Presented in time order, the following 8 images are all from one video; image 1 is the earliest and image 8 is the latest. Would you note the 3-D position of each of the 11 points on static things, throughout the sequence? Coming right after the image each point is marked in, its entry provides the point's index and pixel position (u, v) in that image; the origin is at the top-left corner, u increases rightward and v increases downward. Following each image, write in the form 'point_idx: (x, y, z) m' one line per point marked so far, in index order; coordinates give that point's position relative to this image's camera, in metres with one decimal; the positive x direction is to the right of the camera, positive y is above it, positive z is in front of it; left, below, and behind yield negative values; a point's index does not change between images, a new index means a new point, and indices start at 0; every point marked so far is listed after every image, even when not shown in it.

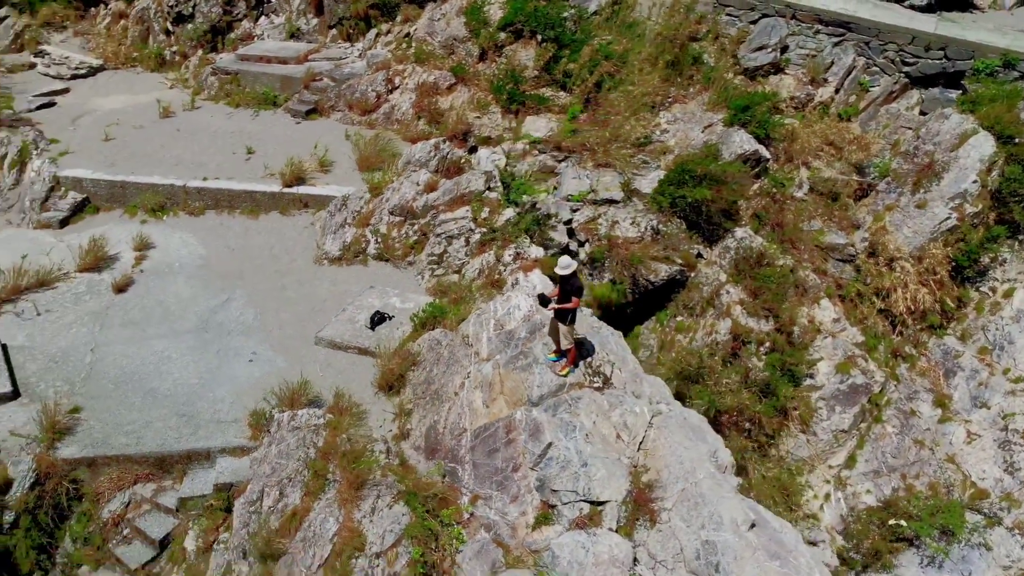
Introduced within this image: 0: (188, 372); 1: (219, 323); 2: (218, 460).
0: (-2.5, -0.6, +7.0) m
1: (-2.5, -0.3, +7.6) m
2: (-2.0, -1.2, +6.2) m
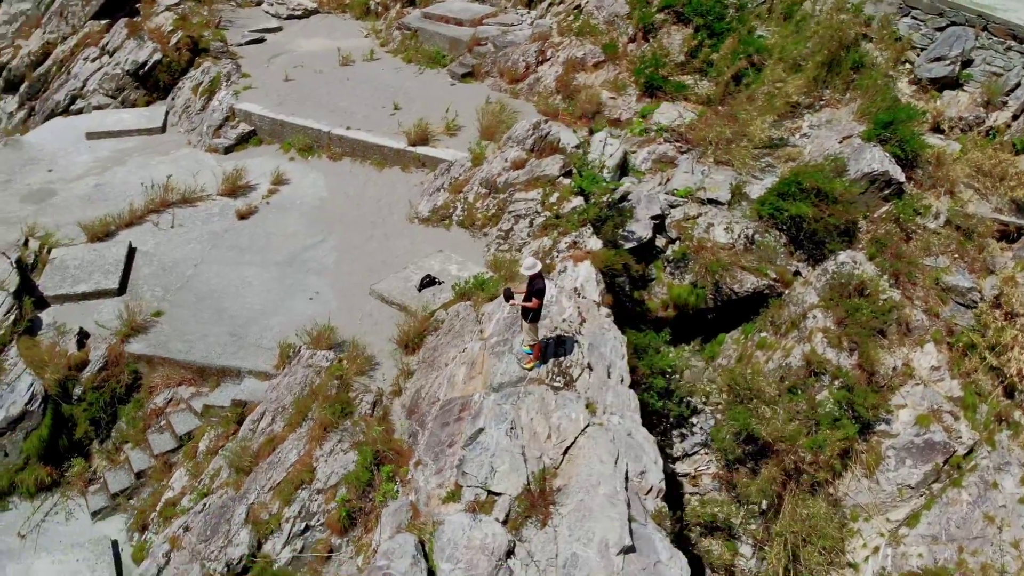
0: (-2.2, -0.1, +8.0) m
1: (-2.0, +0.2, +8.6) m
2: (-2.1, -0.7, +7.1) m
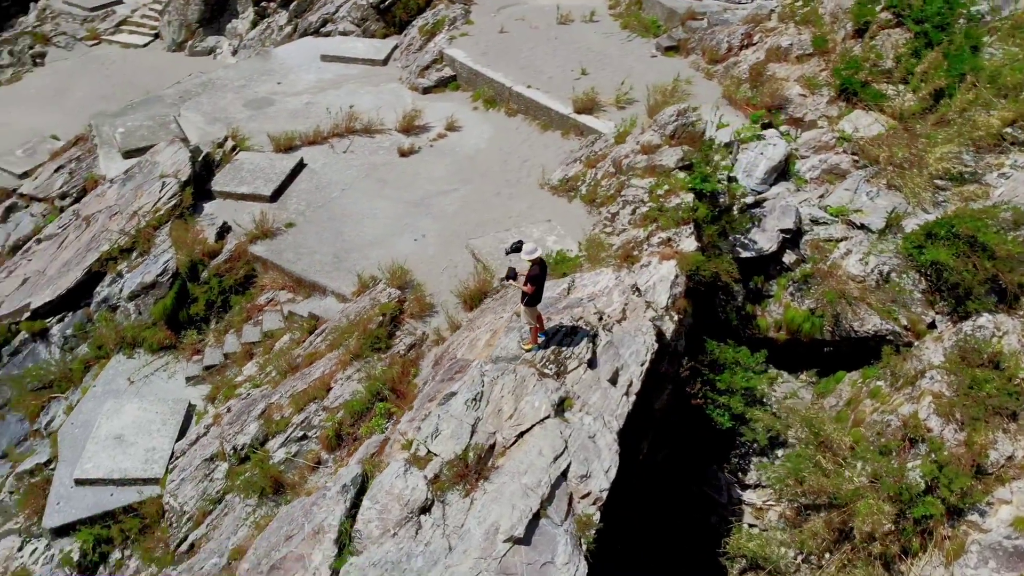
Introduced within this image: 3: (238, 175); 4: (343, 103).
0: (-1.3, +0.6, +8.8) m
1: (-0.8, +0.8, +9.2) m
2: (-1.6, -0.1, +7.9) m
3: (-2.8, +1.1, +9.4) m
4: (-2.0, +2.1, +10.9) m
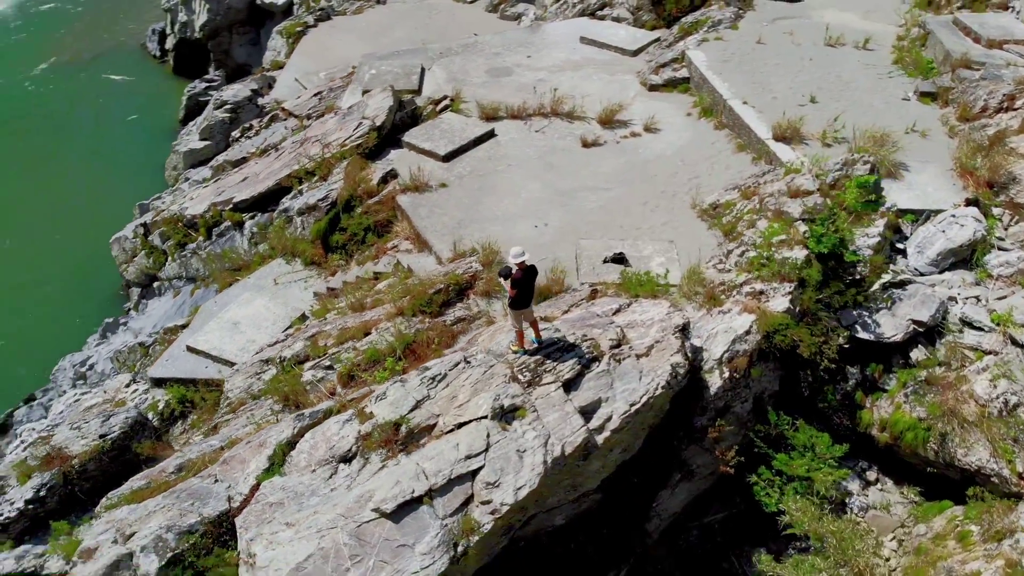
0: (0.0, +0.8, +9.1) m
1: (+0.6, +0.9, +9.3) m
2: (-0.8, +0.3, +8.5) m
3: (-0.9, +1.8, +10.3) m
4: (+0.7, +2.4, +11.2) m
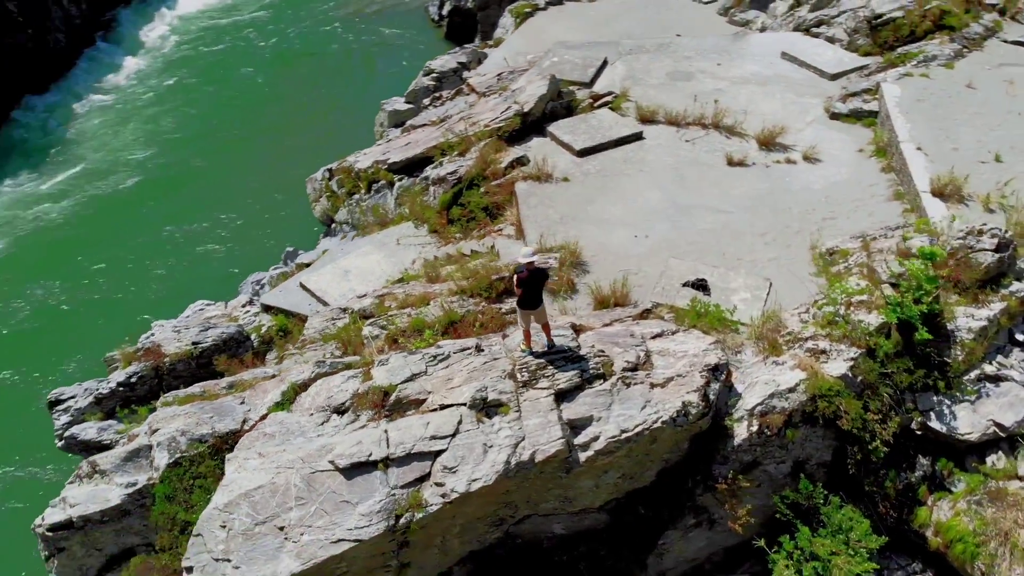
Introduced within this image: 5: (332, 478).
0: (+1.1, +0.7, +9.0) m
1: (+1.8, +0.7, +8.9) m
2: (+0.1, +0.4, +8.6) m
3: (+0.7, +1.8, +10.3) m
4: (+2.6, +2.1, +10.8) m
5: (-1.1, -1.2, +5.8) m
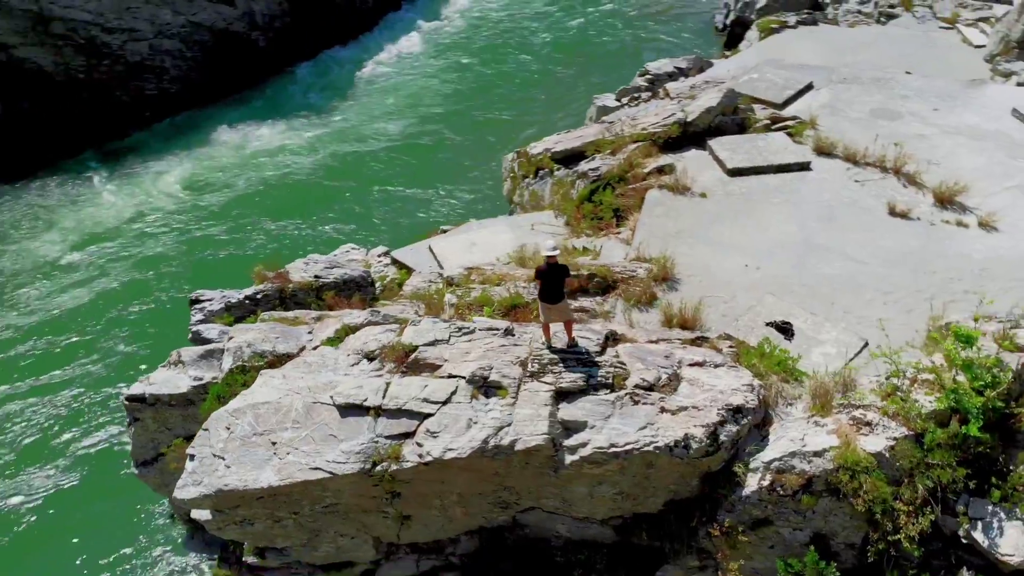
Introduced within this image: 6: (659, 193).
0: (+2.1, +0.5, +8.6) m
1: (+2.8, +0.3, +8.4) m
2: (+1.1, +0.4, +8.6) m
3: (+2.5, +1.5, +9.9) m
4: (+4.4, +1.4, +9.8) m
5: (-1.3, -0.8, +6.3) m
6: (+1.5, +1.0, +9.3) m
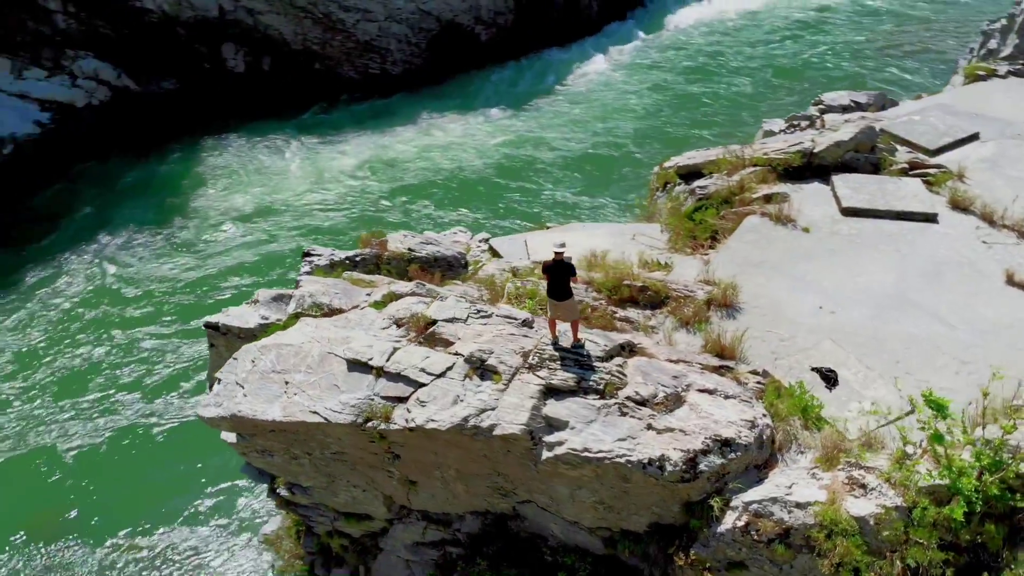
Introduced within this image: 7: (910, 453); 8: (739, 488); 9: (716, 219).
0: (+2.8, +0.1, +8.2) m
1: (+3.3, -0.2, +7.8) m
2: (+1.7, +0.2, +8.4) m
3: (+3.6, +1.0, +9.4) m
4: (+5.4, +0.6, +8.8) m
5: (-1.3, -0.5, +6.7) m
6: (+2.4, +0.7, +9.0) m
7: (+2.5, -1.0, +5.8) m
8: (+1.5, -1.3, +6.1) m
9: (+2.1, +0.7, +9.3) m
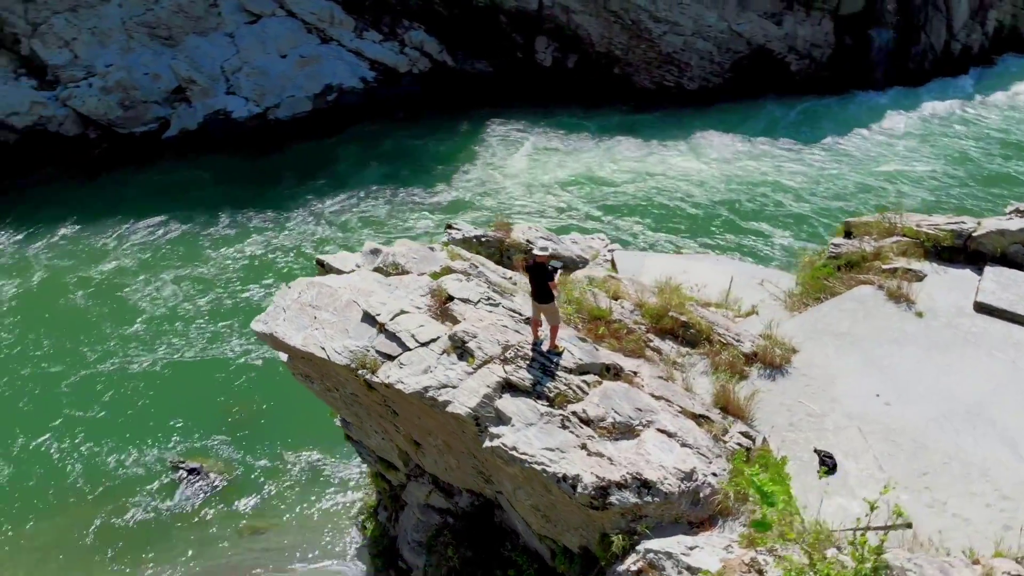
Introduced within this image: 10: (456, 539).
0: (+3.1, -0.6, +7.3) m
1: (+3.4, -1.0, +6.8) m
2: (+2.2, -0.3, +7.9) m
3: (+4.5, 0.0, +8.2) m
4: (+5.8, -0.8, +7.0) m
5: (-1.2, -0.2, +7.3) m
6: (+3.2, 0.0, +8.2) m
7: (+1.8, -1.5, +5.3) m
8: (+0.9, -1.6, +5.9) m
9: (+3.0, +0.1, +8.6) m
10: (-0.4, -2.1, +7.8) m
